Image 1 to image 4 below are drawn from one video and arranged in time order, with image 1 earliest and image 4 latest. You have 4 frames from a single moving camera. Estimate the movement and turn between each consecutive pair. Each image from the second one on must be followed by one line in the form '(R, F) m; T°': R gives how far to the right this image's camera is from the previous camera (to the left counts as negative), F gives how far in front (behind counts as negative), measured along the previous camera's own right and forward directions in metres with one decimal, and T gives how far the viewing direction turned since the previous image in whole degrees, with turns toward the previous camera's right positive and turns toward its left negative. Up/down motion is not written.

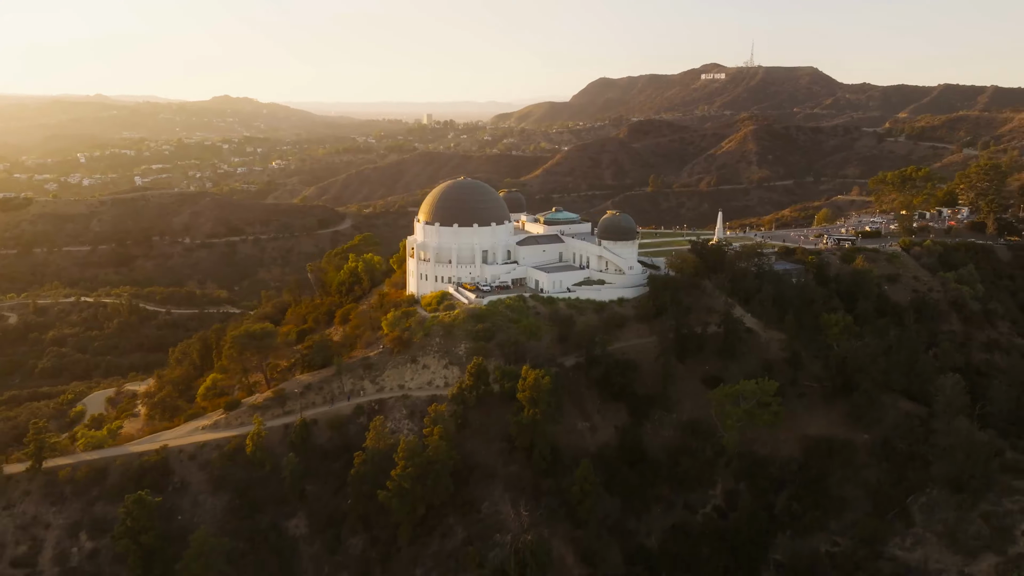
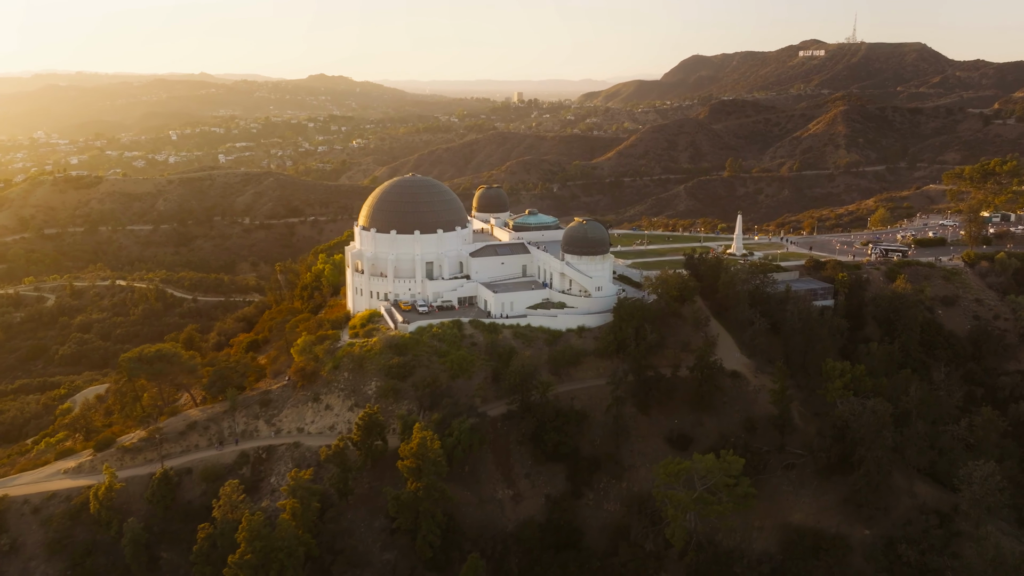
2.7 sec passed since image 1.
(+8.4, +10.5) m; -6°
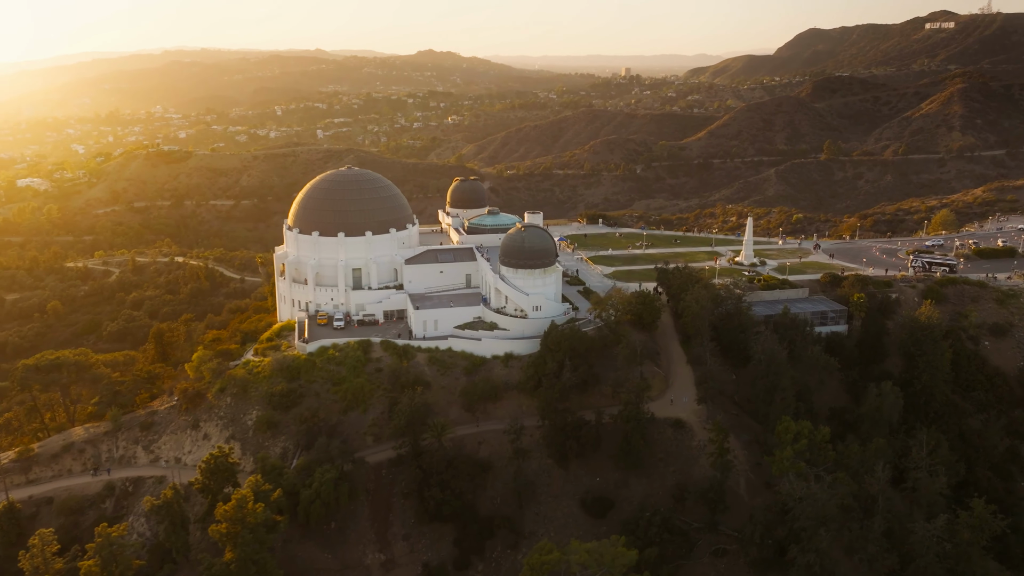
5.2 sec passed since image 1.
(+8.7, +7.6) m; -7°
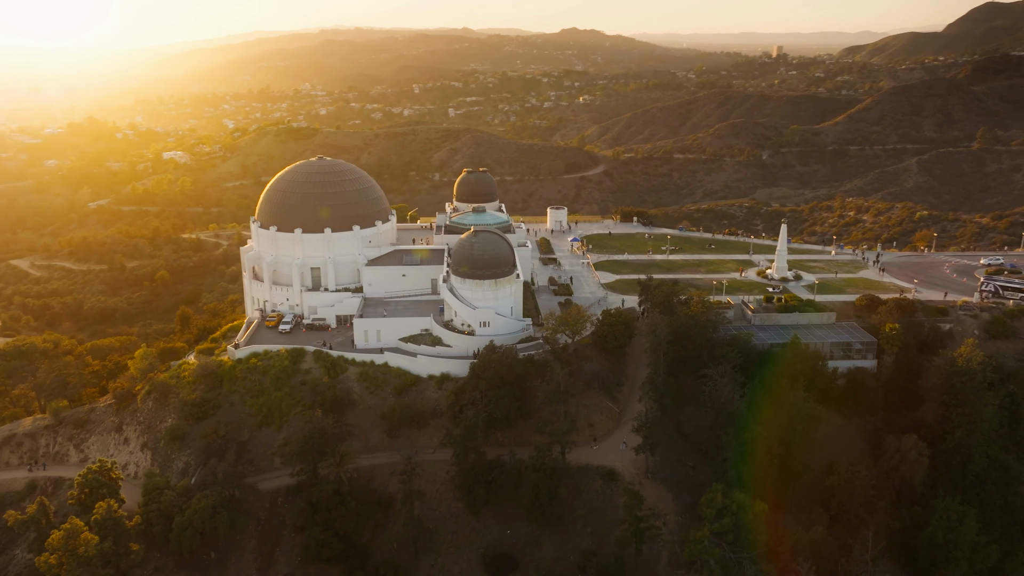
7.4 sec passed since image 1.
(+8.0, +5.2) m; -9°
